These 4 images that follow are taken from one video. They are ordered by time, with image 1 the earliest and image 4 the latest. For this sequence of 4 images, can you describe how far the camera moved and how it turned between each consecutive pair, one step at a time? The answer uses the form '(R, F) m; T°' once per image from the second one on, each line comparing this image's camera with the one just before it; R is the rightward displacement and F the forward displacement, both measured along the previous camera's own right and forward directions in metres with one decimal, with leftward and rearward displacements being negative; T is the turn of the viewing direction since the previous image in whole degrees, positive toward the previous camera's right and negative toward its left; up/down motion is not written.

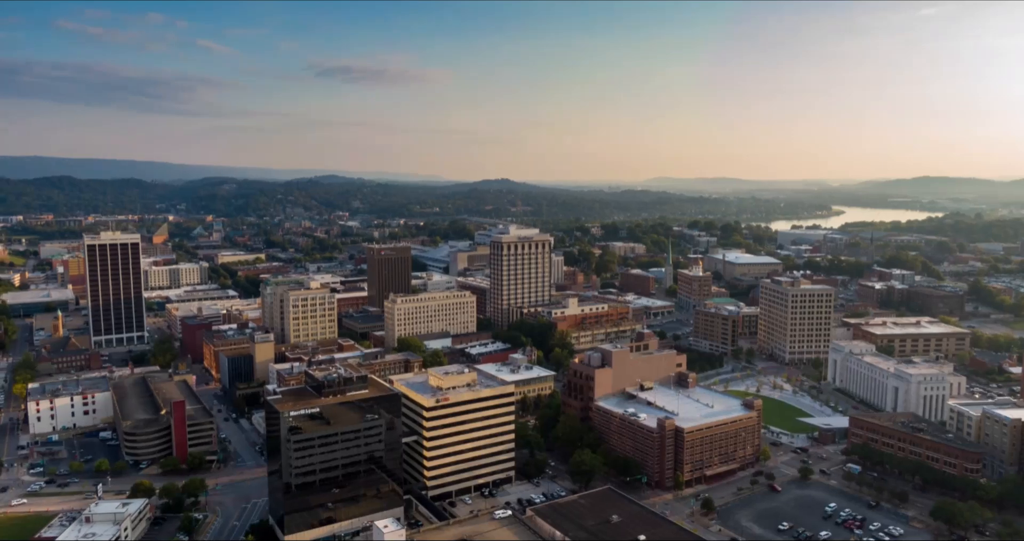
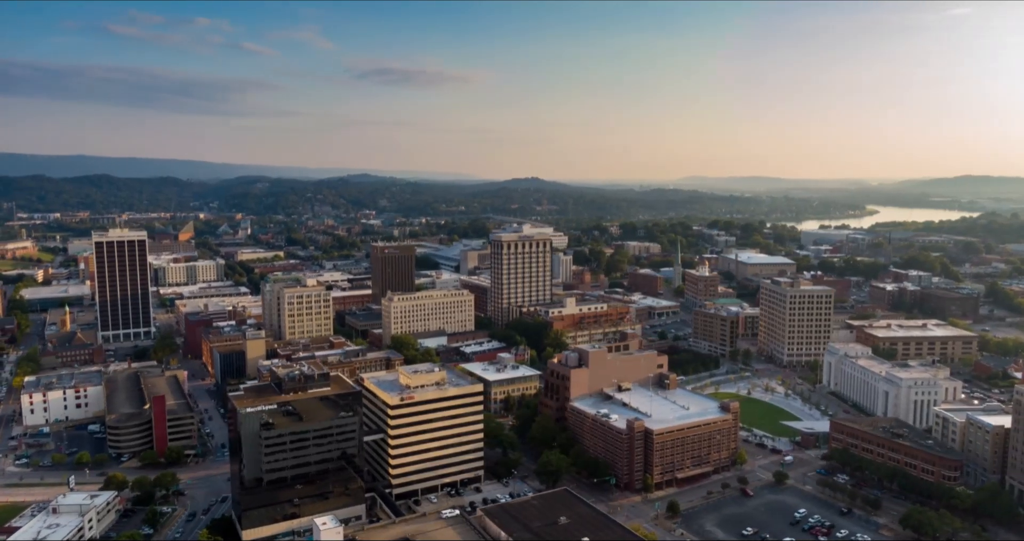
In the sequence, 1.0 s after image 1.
(+4.4, +0.3) m; -2°
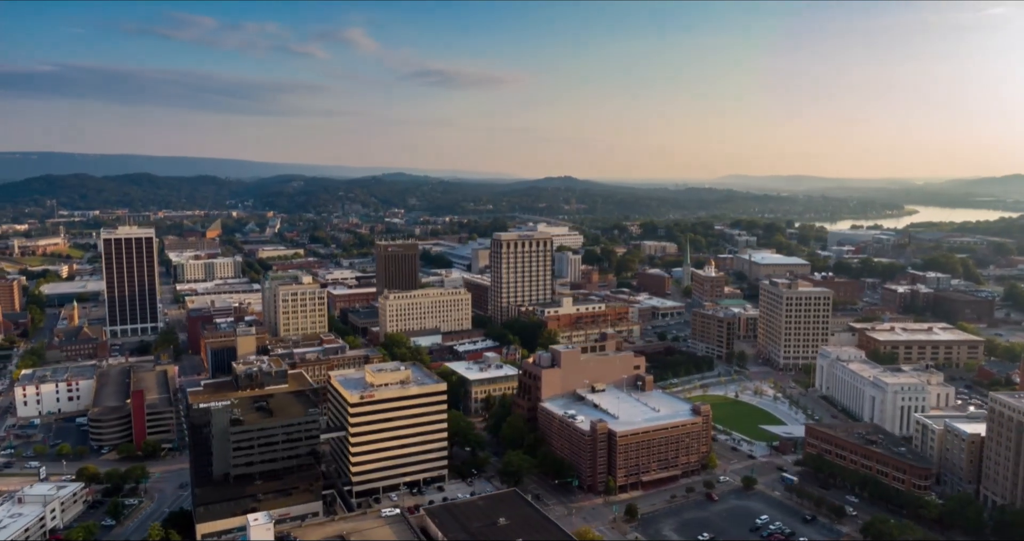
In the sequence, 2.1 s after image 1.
(+5.0, +0.4) m; -3°
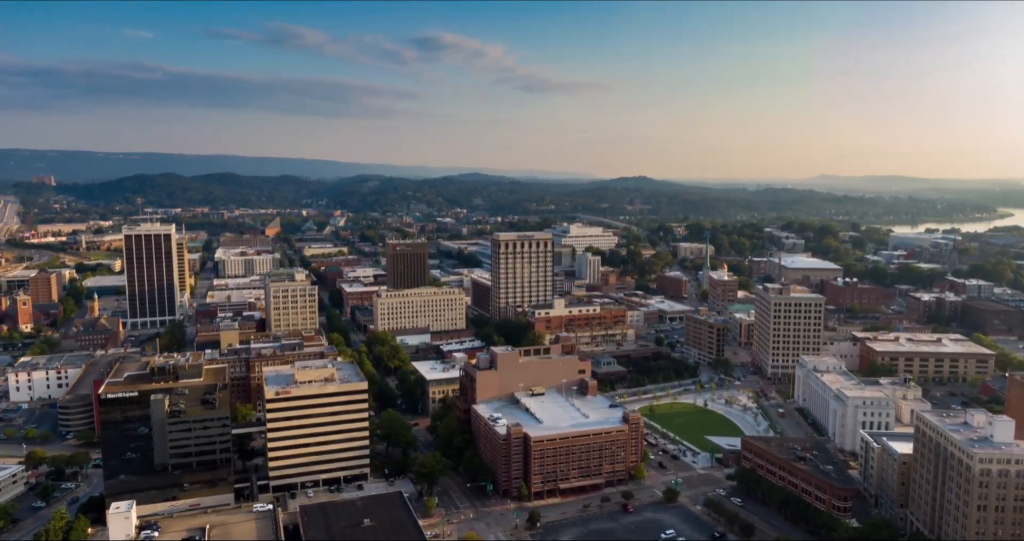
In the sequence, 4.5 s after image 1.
(+10.9, +1.1) m; -6°
